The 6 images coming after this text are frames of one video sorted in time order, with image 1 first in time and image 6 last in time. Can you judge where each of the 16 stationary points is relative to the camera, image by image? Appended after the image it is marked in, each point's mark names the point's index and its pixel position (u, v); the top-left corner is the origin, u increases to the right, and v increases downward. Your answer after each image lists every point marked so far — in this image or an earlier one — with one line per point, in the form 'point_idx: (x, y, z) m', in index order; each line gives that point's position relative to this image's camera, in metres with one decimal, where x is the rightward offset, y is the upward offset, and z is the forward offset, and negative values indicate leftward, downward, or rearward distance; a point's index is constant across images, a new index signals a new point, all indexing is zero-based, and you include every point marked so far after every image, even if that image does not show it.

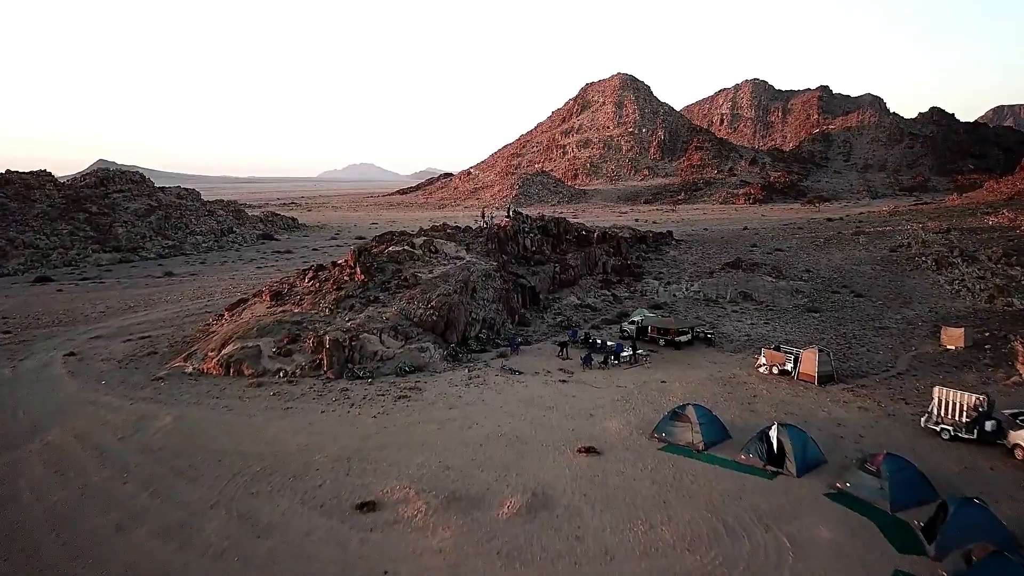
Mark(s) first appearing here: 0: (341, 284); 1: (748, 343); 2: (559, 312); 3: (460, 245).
0: (-3.7, +0.1, +16.5) m
1: (+5.1, -1.2, +16.5) m
2: (+1.2, -0.6, +18.5) m
3: (-1.3, +1.1, +19.6) m
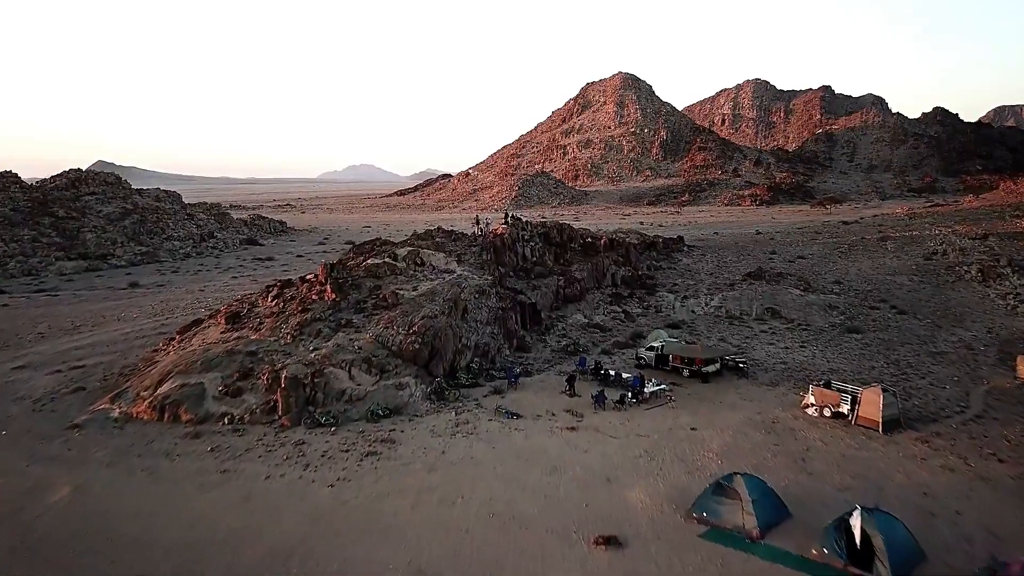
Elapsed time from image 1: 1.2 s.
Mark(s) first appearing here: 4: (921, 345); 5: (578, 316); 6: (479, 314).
0: (-3.7, -0.3, +14.0) m
1: (+5.0, -1.6, +14.1) m
2: (+1.1, -0.9, +16.1) m
3: (-1.4, +0.7, +17.2) m
4: (+8.3, -1.2, +15.7) m
5: (+1.5, -0.6, +17.3) m
6: (-0.6, -0.5, +14.6) m
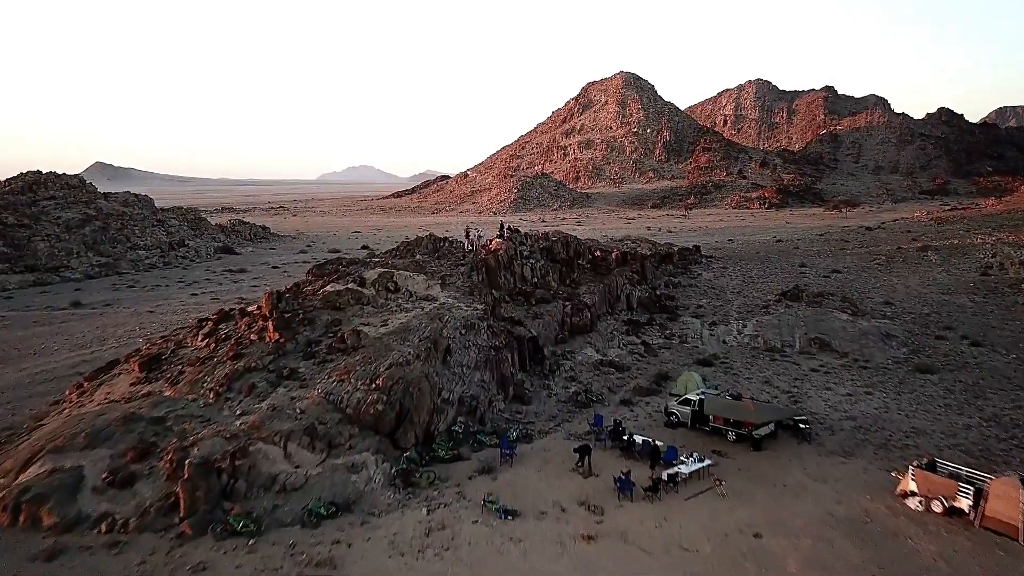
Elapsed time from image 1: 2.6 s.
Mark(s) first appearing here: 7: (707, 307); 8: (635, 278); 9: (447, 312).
0: (-3.8, -0.8, +10.9) m
1: (+4.9, -2.1, +10.9) m
2: (+1.0, -1.5, +13.0) m
3: (-1.4, +0.2, +14.1) m
4: (+8.2, -1.7, +12.6) m
5: (+1.4, -1.2, +14.2) m
6: (-0.7, -1.0, +11.5) m
7: (+4.7, -0.5, +18.6) m
8: (+3.0, +0.2, +18.6) m
9: (-1.1, -0.4, +12.5) m
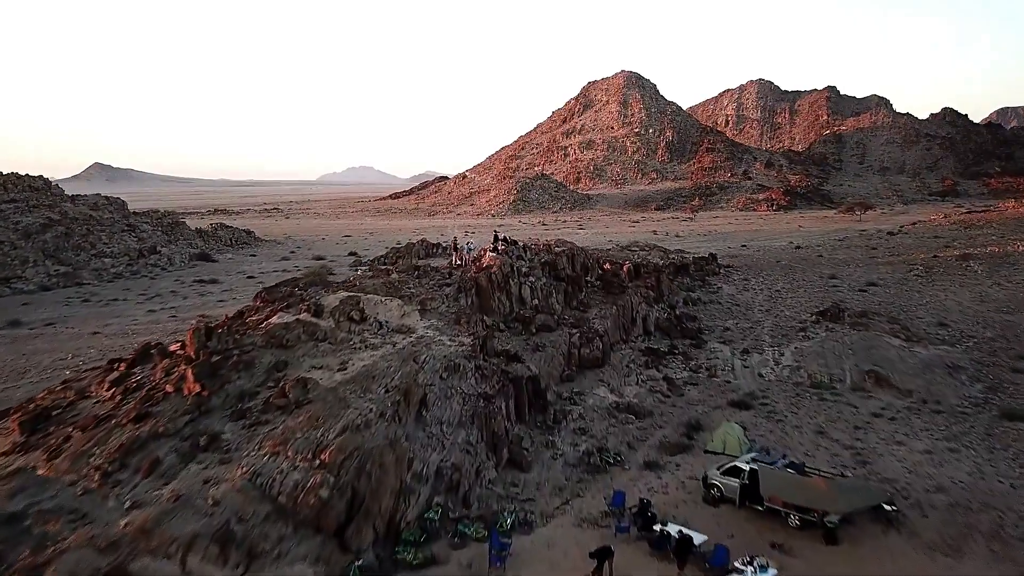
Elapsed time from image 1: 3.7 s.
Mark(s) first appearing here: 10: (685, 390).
0: (-3.8, -1.2, +8.3) m
1: (+4.9, -2.5, +8.4) m
2: (+1.0, -1.9, +10.4) m
3: (-1.5, -0.2, +11.5) m
4: (+8.1, -2.1, +10.0) m
5: (+1.3, -1.6, +11.6) m
6: (-0.8, -1.4, +8.9) m
7: (+4.6, -0.9, +16.1) m
8: (+2.9, -0.2, +16.1) m
9: (-1.1, -0.8, +10.0) m
10: (+2.8, -1.6, +12.6) m
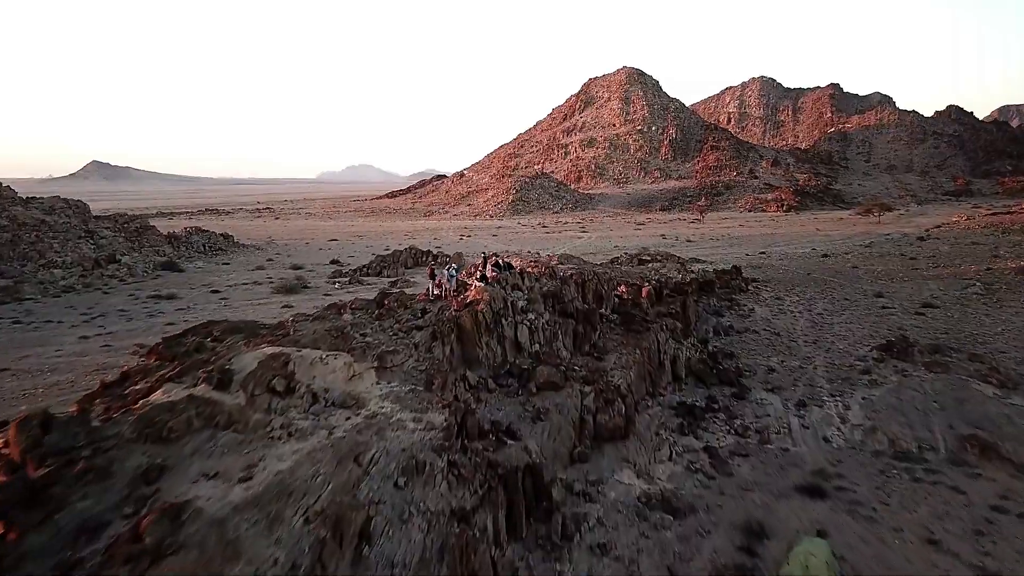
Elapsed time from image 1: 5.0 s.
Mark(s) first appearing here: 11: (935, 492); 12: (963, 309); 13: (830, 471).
0: (-3.9, -1.8, +5.3) m
1: (+4.8, -3.0, +5.3) m
2: (+0.9, -2.4, +7.3) m
3: (-1.6, -0.8, +8.4) m
4: (+8.1, -2.6, +6.9) m
5: (+1.3, -2.1, +8.5) m
6: (-0.8, -2.0, +5.9) m
7: (+4.5, -1.4, +13.0) m
8: (+2.8, -0.7, +13.0) m
9: (-1.2, -1.3, +6.9) m
10: (+2.7, -2.2, +9.5) m
11: (+4.9, -2.4, +9.0) m
12: (+10.4, -0.5, +17.7) m
13: (+4.0, -2.2, +9.6) m
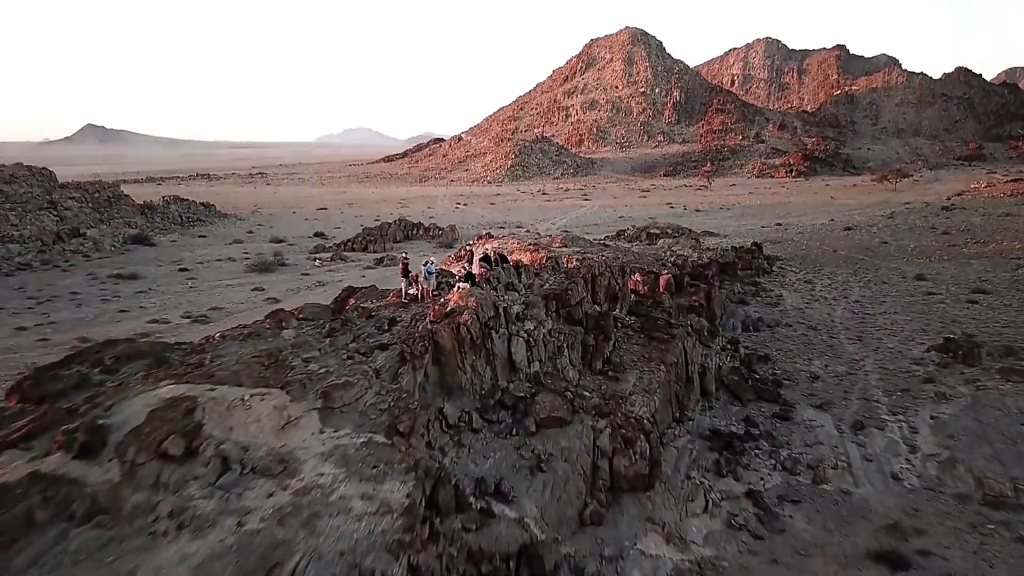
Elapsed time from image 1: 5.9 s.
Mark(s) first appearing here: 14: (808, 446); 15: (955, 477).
0: (-4.0, -2.0, +3.2) m
1: (+4.7, -3.3, +3.3) m
2: (+0.8, -2.6, +5.3) m
3: (-1.7, -0.9, +6.3) m
4: (+8.0, -2.8, +4.9) m
5: (+1.2, -2.2, +6.5) m
6: (-0.9, -2.2, +3.8) m
7: (+4.5, -1.3, +10.9) m
8: (+2.7, -0.6, +10.9) m
9: (-1.3, -1.5, +4.8) m
10: (+2.6, -2.2, +7.5) m
11: (+4.9, -2.4, +7.0) m
12: (+10.3, -0.2, +15.6) m
13: (+3.9, -2.3, +7.5) m
14: (+3.4, -1.8, +8.9) m
15: (+4.8, -2.0, +8.4) m
